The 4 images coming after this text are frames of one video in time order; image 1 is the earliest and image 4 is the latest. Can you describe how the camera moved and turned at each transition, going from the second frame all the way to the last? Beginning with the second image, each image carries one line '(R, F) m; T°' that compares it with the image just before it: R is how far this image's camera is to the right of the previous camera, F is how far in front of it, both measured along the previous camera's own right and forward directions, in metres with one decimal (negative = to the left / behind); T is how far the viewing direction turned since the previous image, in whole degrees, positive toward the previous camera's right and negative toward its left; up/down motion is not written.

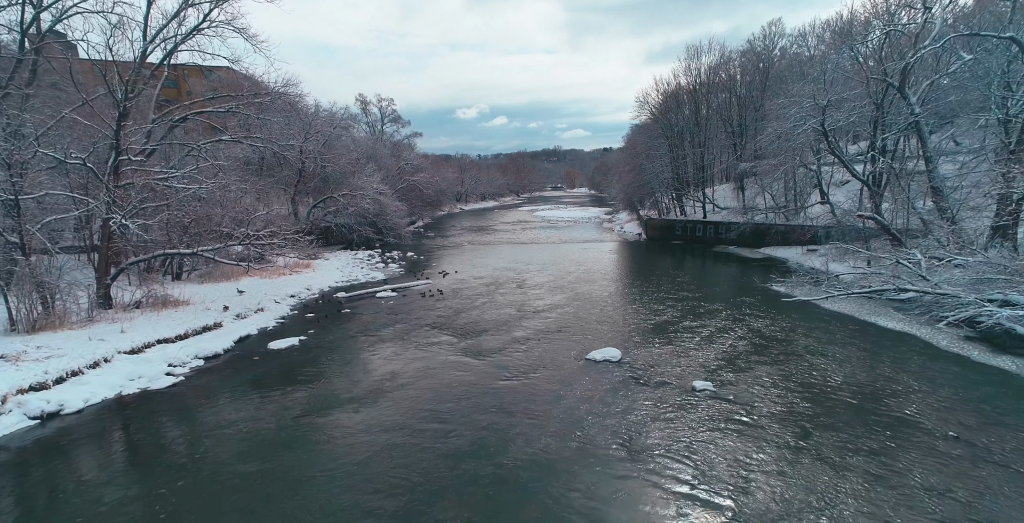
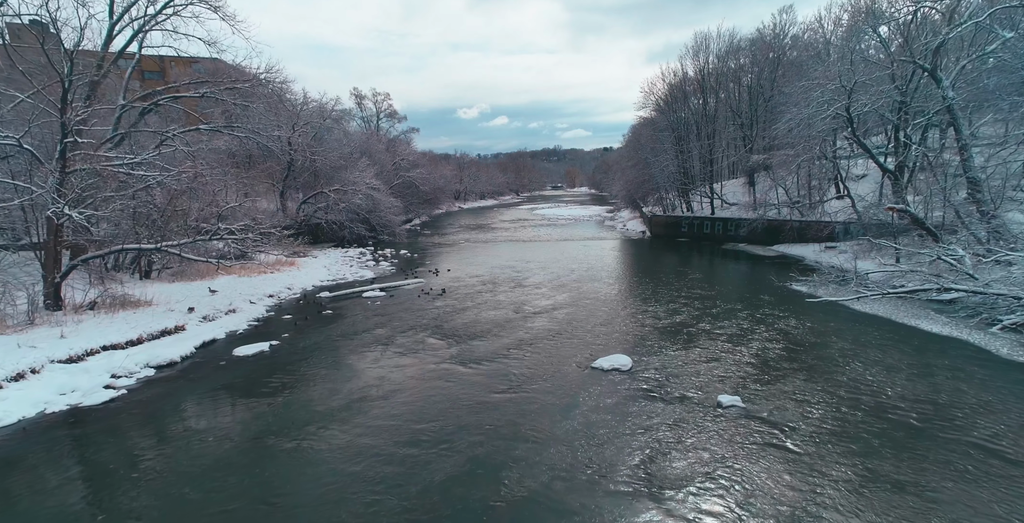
(+0.1, +1.6) m; 0°
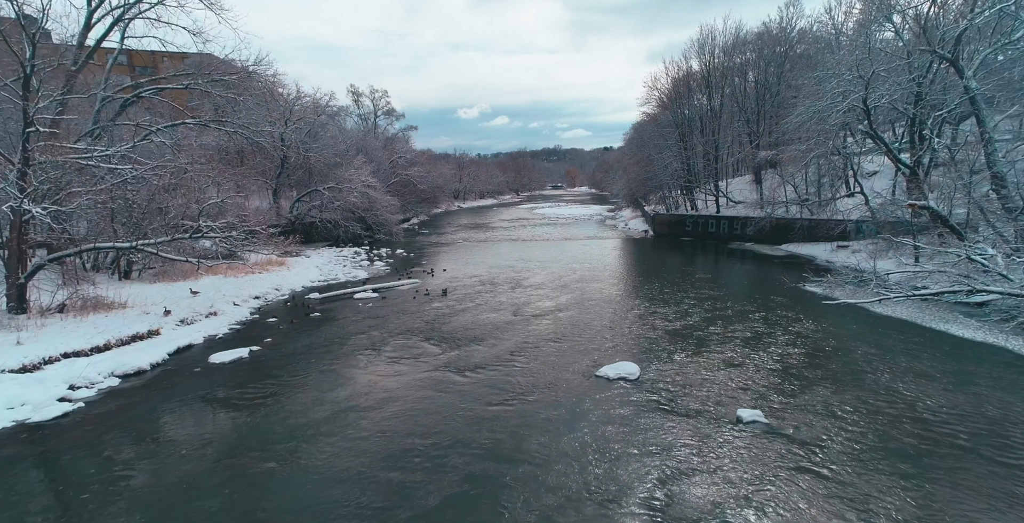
(0.0, +1.0) m; 0°
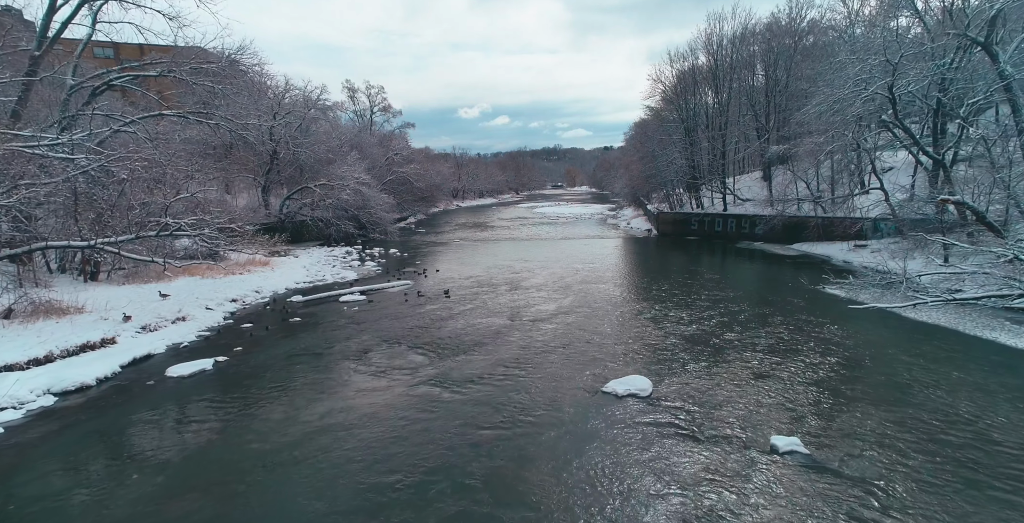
(+0.1, +1.3) m; 0°
